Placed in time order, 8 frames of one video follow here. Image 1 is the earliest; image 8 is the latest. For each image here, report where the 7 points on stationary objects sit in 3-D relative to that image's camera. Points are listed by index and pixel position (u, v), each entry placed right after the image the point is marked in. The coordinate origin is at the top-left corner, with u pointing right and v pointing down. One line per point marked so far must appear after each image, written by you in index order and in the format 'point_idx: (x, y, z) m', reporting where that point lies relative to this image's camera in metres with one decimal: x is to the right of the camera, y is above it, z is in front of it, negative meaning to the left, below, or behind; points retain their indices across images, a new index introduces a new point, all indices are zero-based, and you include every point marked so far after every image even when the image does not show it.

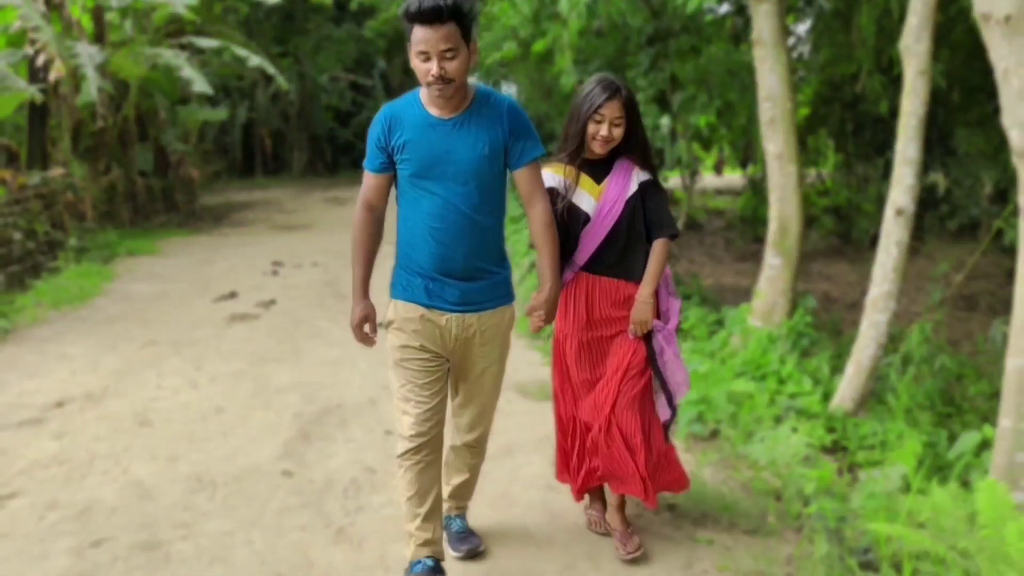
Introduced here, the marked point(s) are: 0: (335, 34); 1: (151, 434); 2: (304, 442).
0: (-3.6, +5.1, +19.1) m
1: (-1.6, -0.7, +4.3) m
2: (-0.9, -0.7, +4.1) m
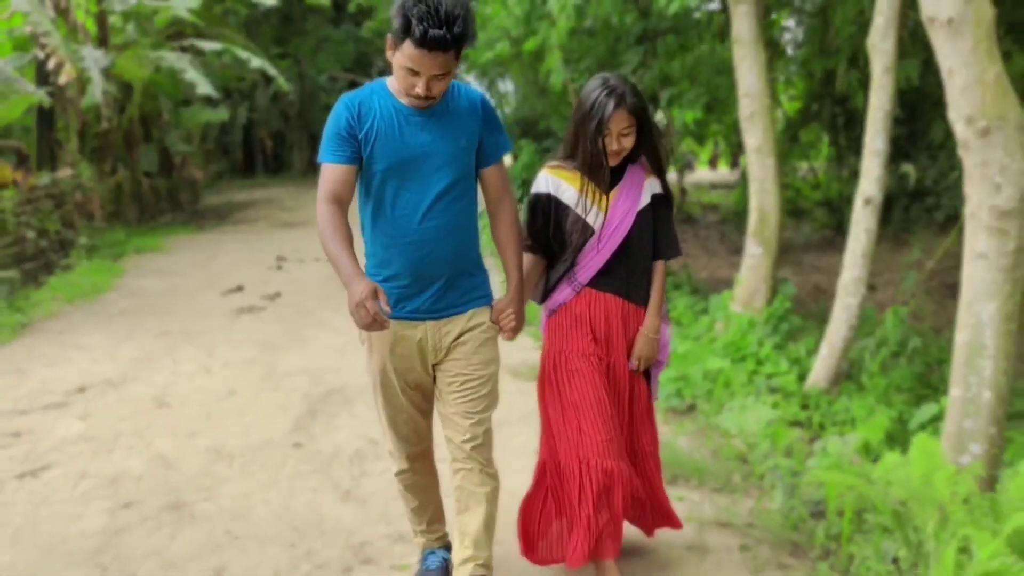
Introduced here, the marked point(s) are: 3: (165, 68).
0: (-3.7, +5.2, +19.4) m
1: (-1.6, -0.6, +4.7) m
2: (-0.9, -0.6, +4.5) m
3: (-4.4, +2.8, +12.1) m
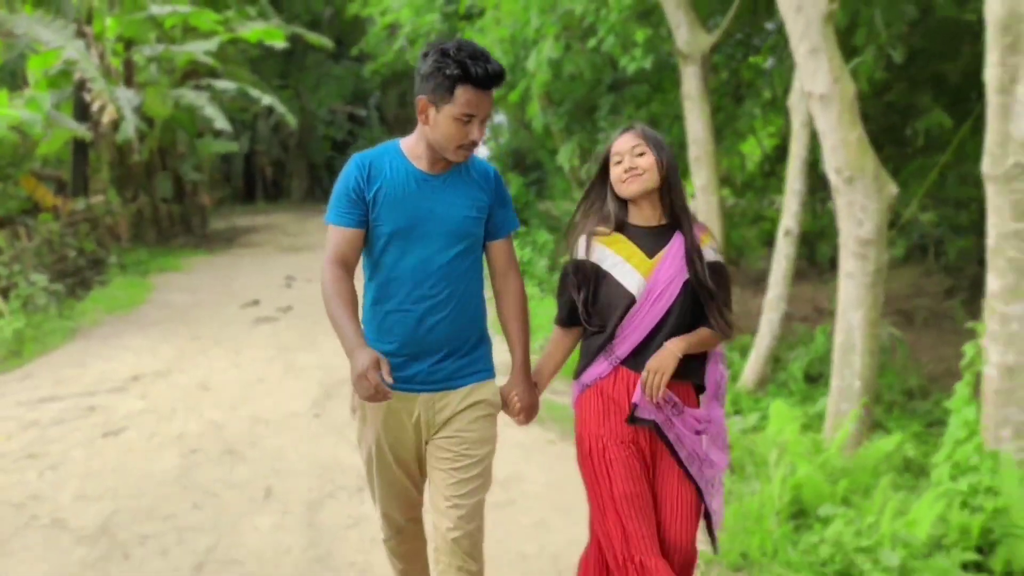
0: (-3.9, +4.7, +20.7) m
1: (-1.8, -0.7, +5.8) m
2: (-1.1, -0.7, +5.6) m
3: (-4.5, +2.6, +13.3) m
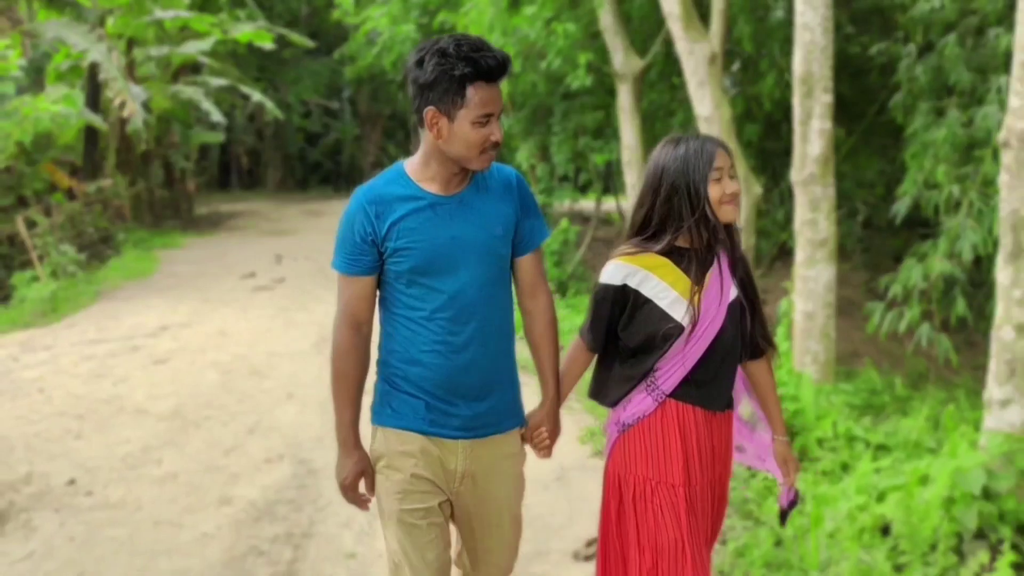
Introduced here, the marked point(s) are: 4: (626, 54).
0: (-4.6, +5.1, +22.1) m
1: (-2.1, -0.4, +7.4) m
2: (-1.4, -0.4, +7.2) m
3: (-5.1, +2.9, +14.8) m
4: (+1.1, +2.2, +9.0) m
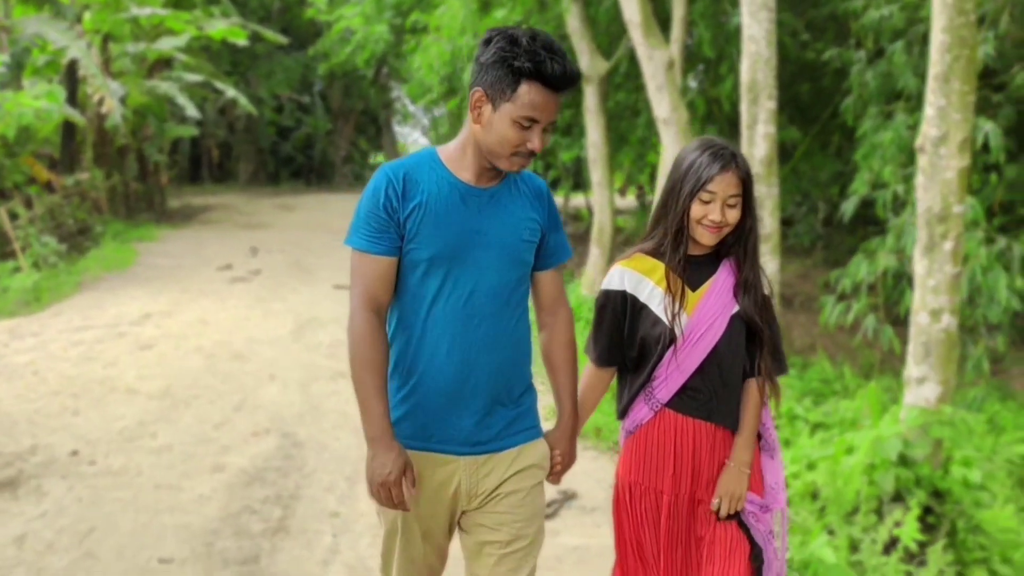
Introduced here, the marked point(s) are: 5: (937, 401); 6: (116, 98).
0: (-5.3, +5.3, +22.4) m
1: (-2.4, -0.3, +7.7) m
2: (-1.6, -0.3, +7.6) m
3: (-5.5, +3.0, +15.0) m
4: (+0.8, +2.3, +9.4) m
5: (+2.0, -0.5, +4.5) m
6: (-5.1, +2.4, +12.4) m
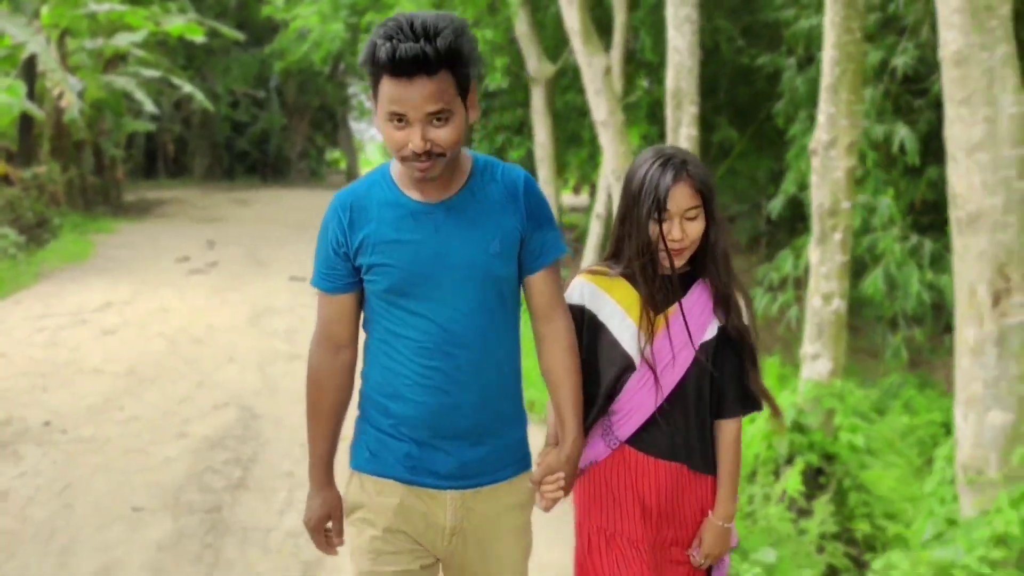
0: (-6.4, +5.4, +22.6) m
1: (-2.8, -0.2, +8.1) m
2: (-2.1, -0.2, +8.0) m
3: (-6.3, +3.2, +15.2) m
4: (+0.3, +2.4, +9.9) m
5: (+1.7, -0.5, +5.0) m
6: (-5.7, +2.6, +12.7) m
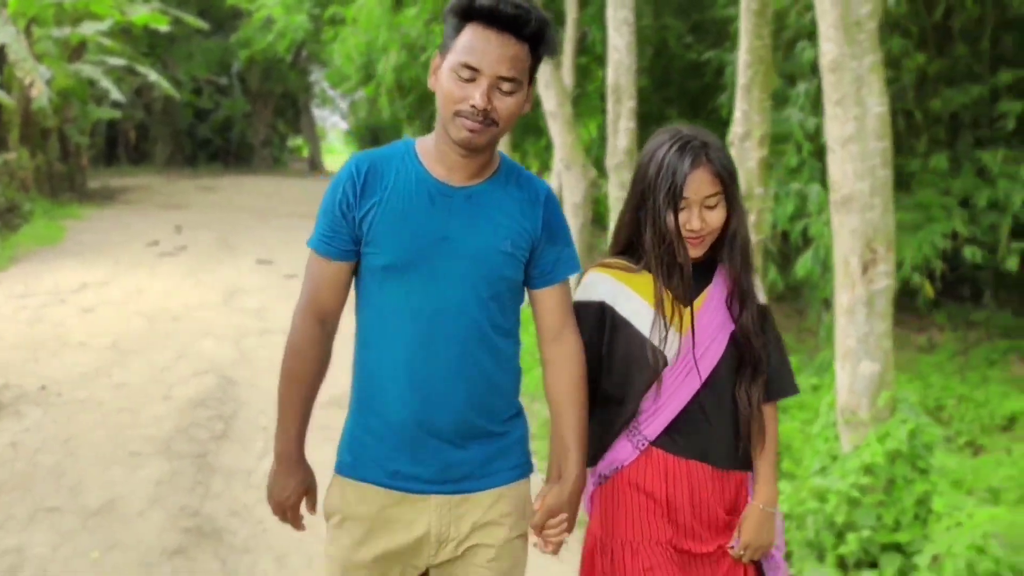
0: (-7.3, +5.7, +22.9) m
1: (-3.2, -0.1, +8.6) m
2: (-2.5, -0.1, +8.5) m
3: (-6.9, +3.4, +15.5) m
4: (-0.2, +2.5, +10.5) m
5: (+1.4, -0.3, +5.7) m
6: (-6.3, +2.8, +13.0) m
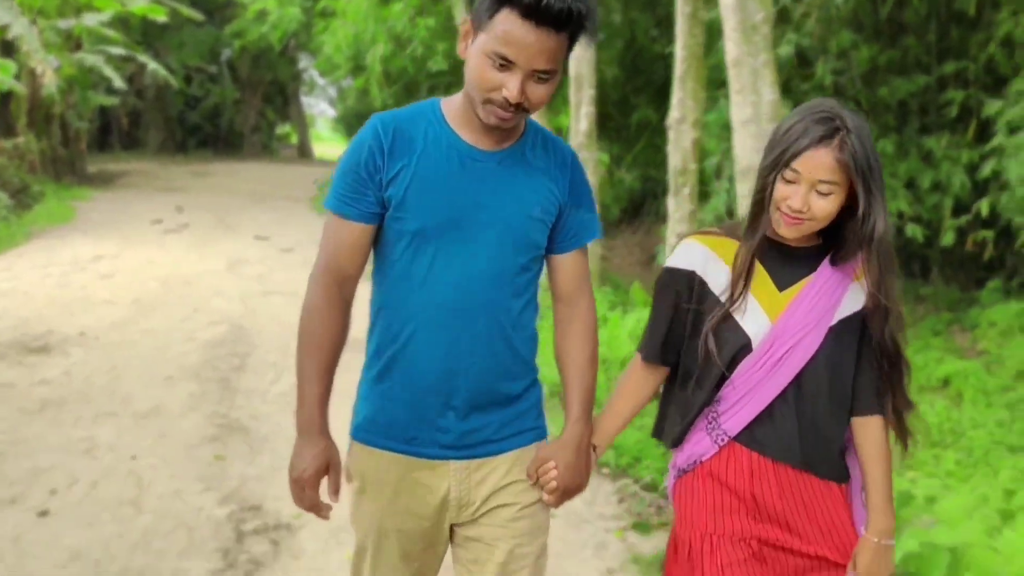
0: (-7.7, +6.2, +23.7) m
1: (-3.5, +0.2, +9.5) m
2: (-2.7, +0.2, +9.4) m
3: (-7.3, +3.8, +16.3) m
4: (-0.5, +2.9, +11.4) m
5: (+1.2, -0.1, +6.7) m
6: (-6.6, +3.1, +13.8) m
